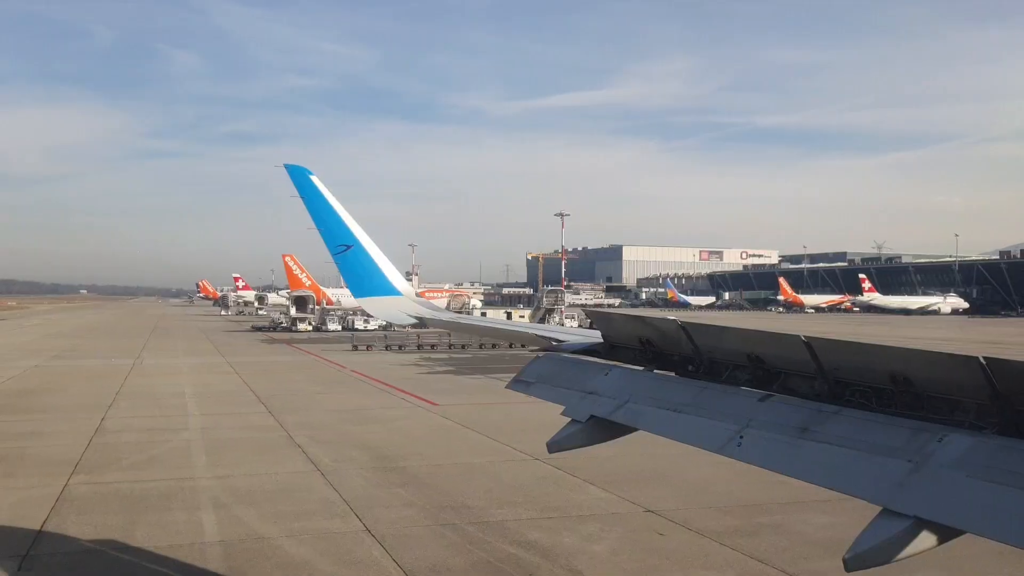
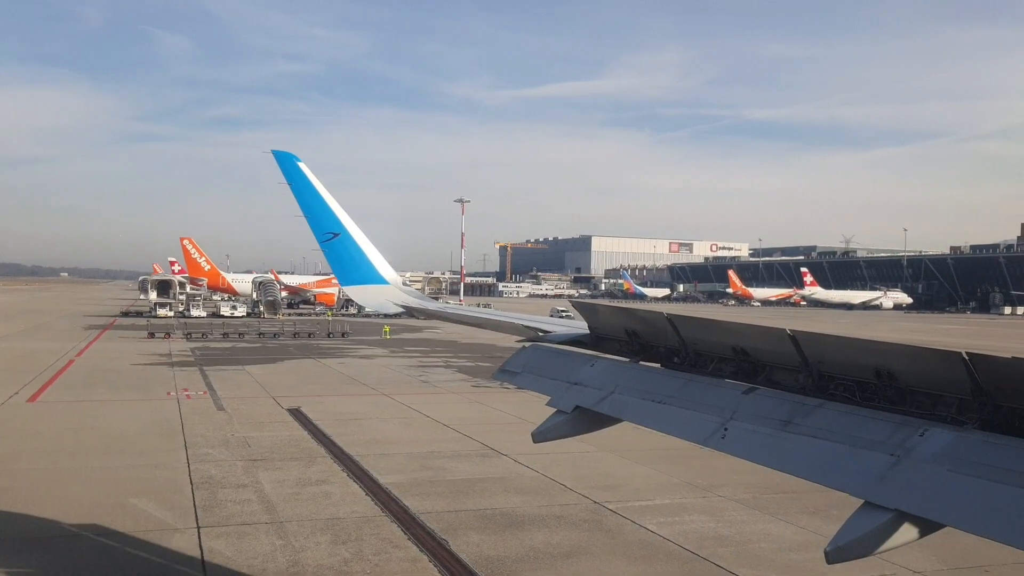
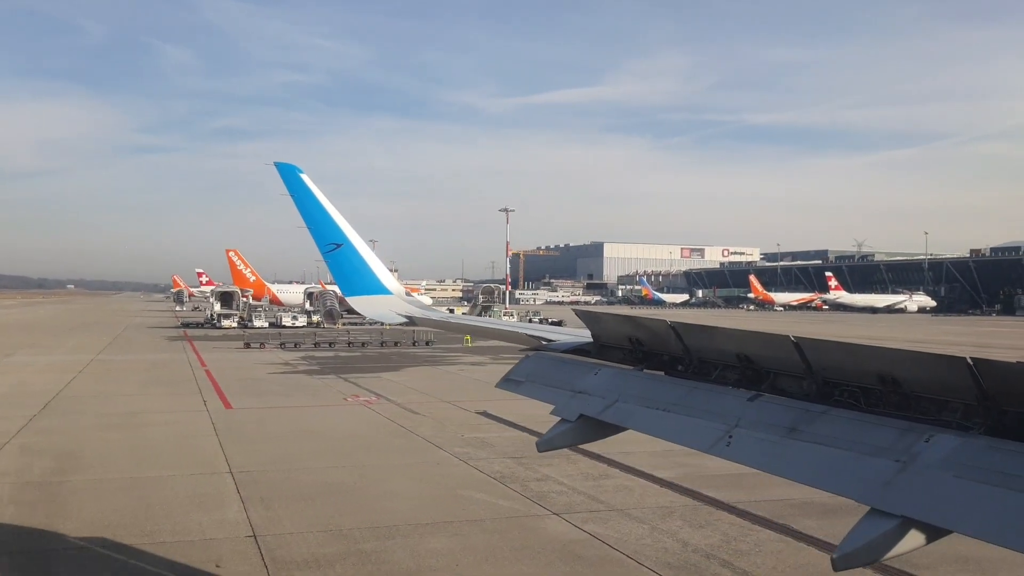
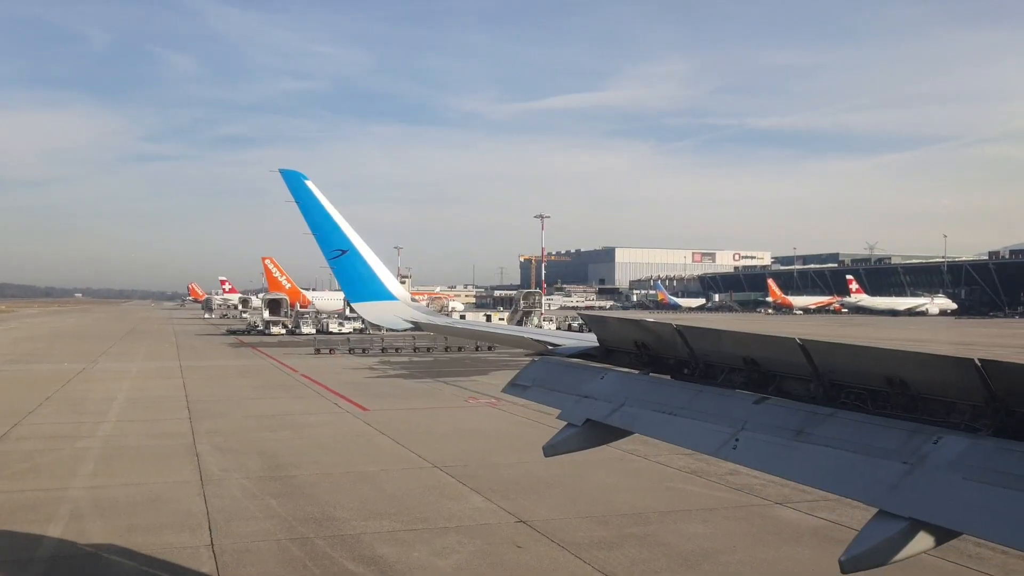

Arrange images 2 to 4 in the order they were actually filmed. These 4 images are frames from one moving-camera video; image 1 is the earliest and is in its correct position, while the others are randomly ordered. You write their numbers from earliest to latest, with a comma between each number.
4, 3, 2
